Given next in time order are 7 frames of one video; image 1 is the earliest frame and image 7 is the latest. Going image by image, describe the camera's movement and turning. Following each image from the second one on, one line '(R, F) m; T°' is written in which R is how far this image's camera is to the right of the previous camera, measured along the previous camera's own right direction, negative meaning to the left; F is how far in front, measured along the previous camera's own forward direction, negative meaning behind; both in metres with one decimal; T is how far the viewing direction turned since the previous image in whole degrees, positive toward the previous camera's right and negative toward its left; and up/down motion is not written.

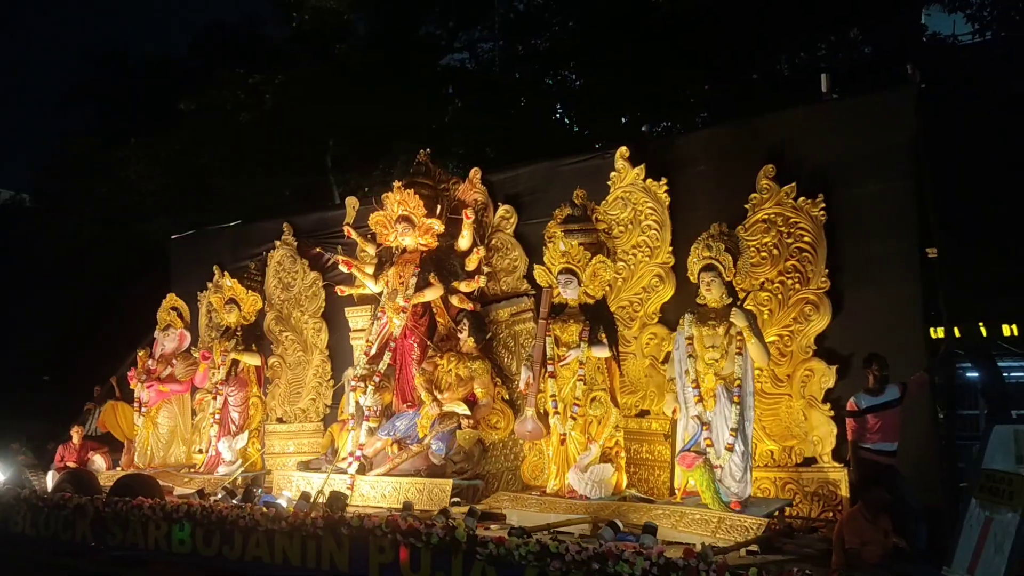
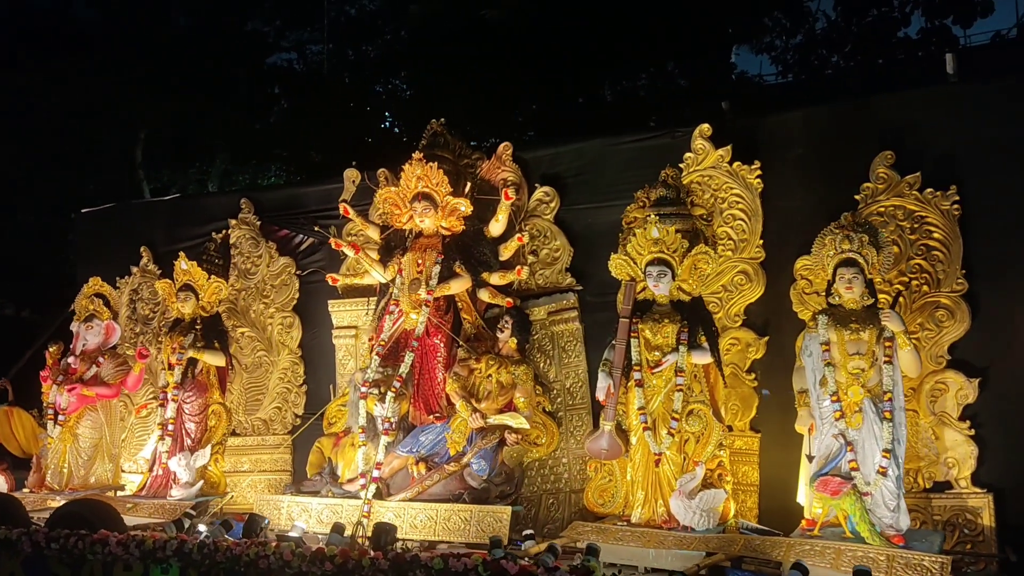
(-1.1, +0.9) m; +10°
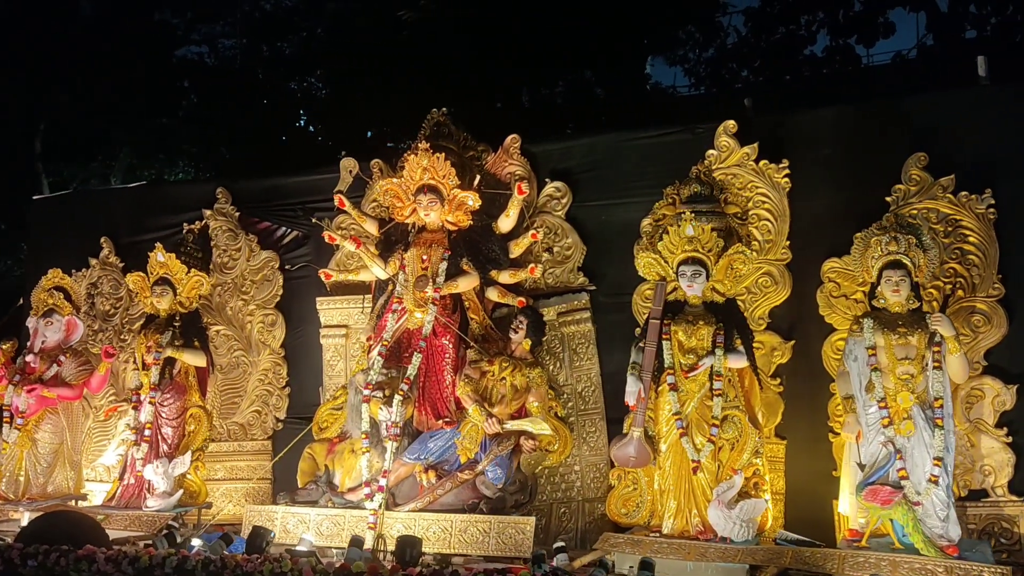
(-0.5, +0.3) m; +5°
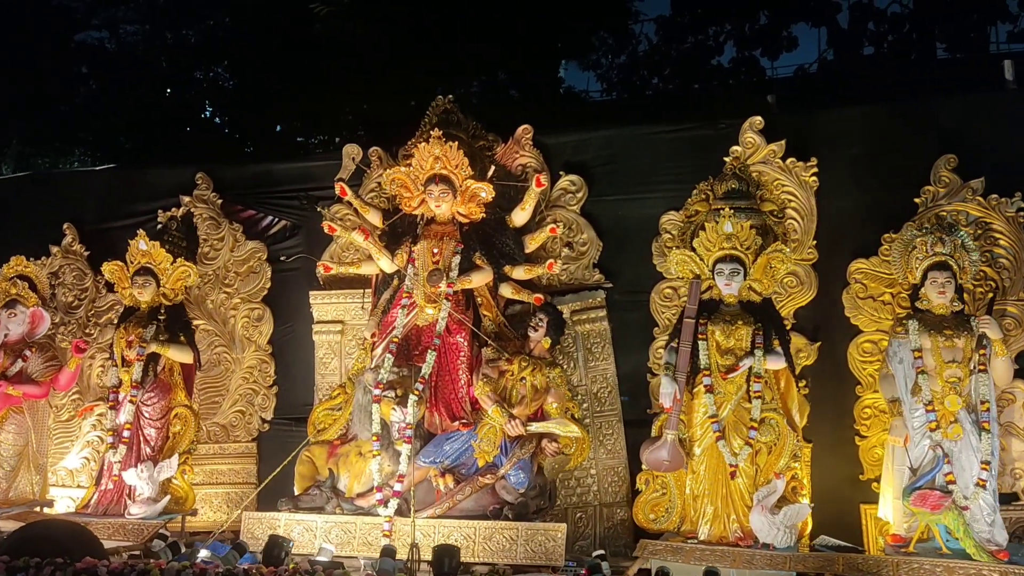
(-0.5, +0.2) m; +5°
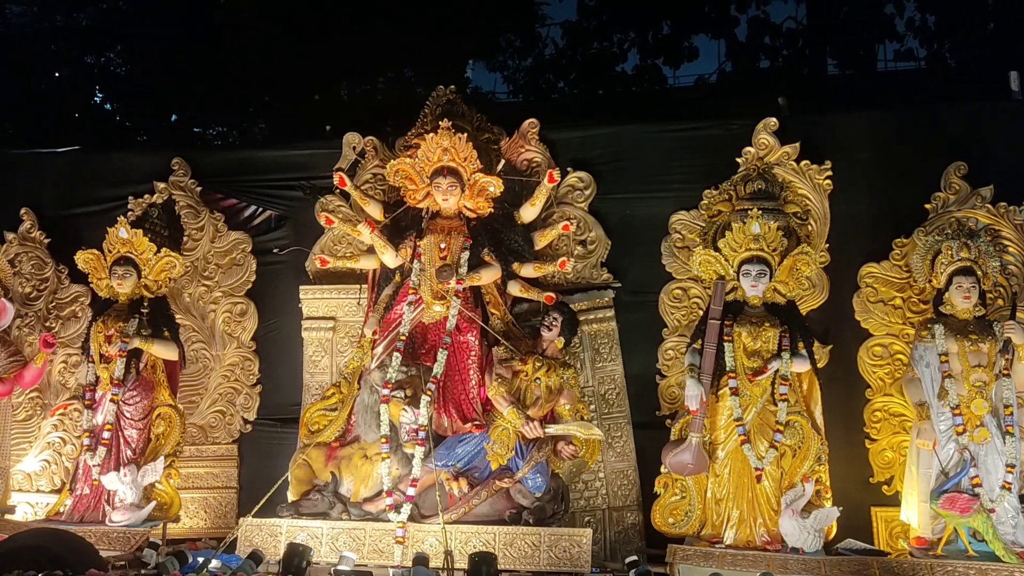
(-0.5, +0.2) m; +6°
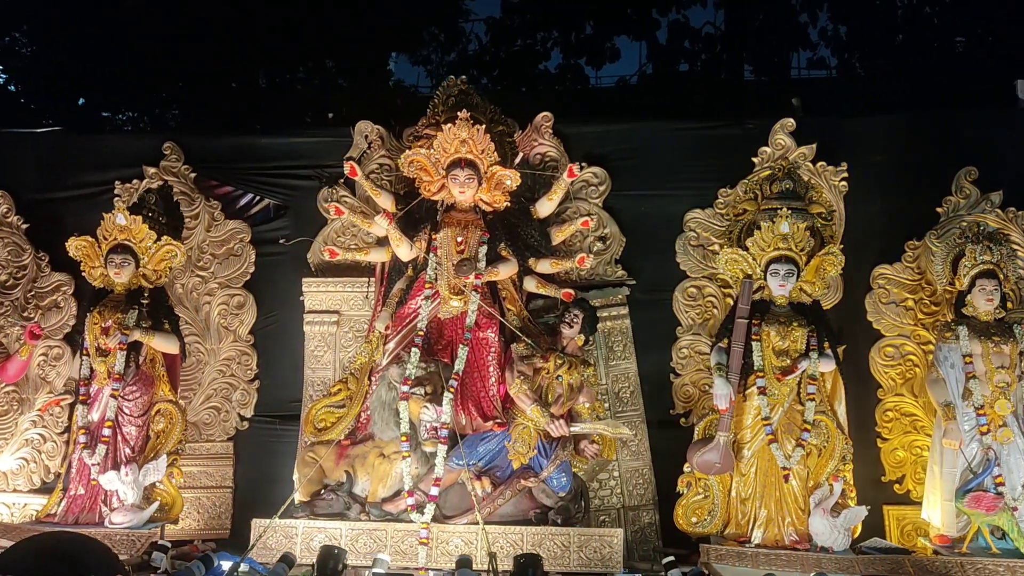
(-0.4, +0.1) m; +5°
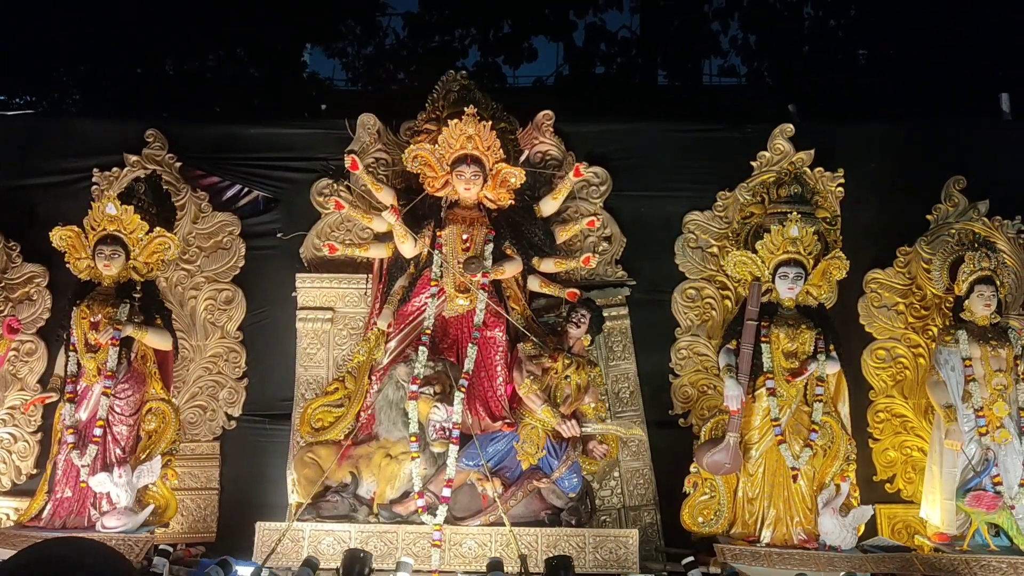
(-0.4, +0.1) m; +5°
